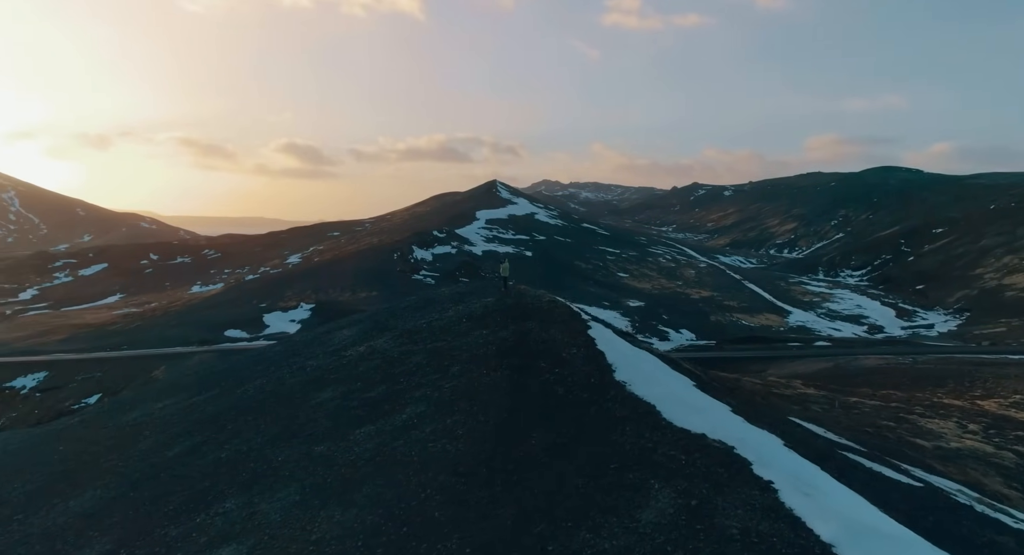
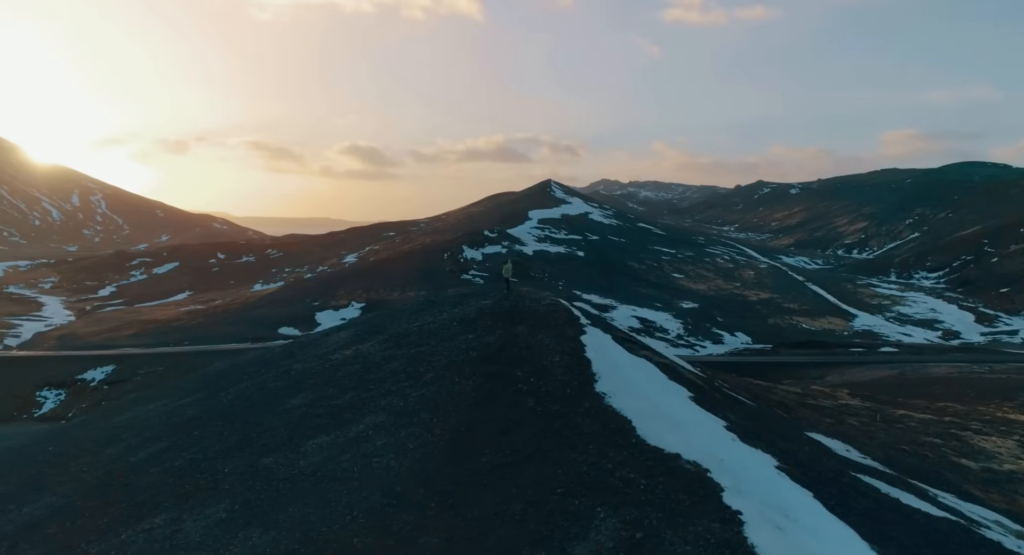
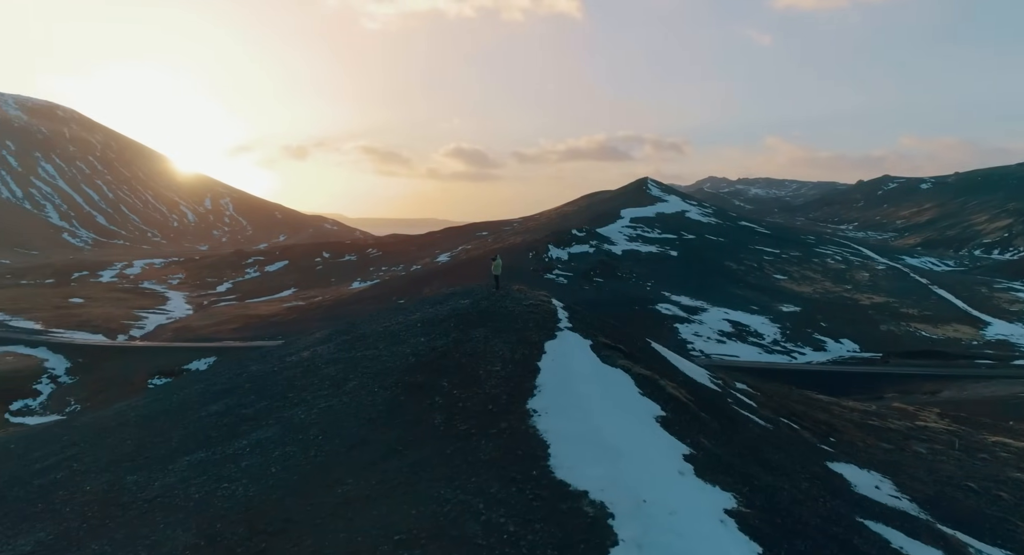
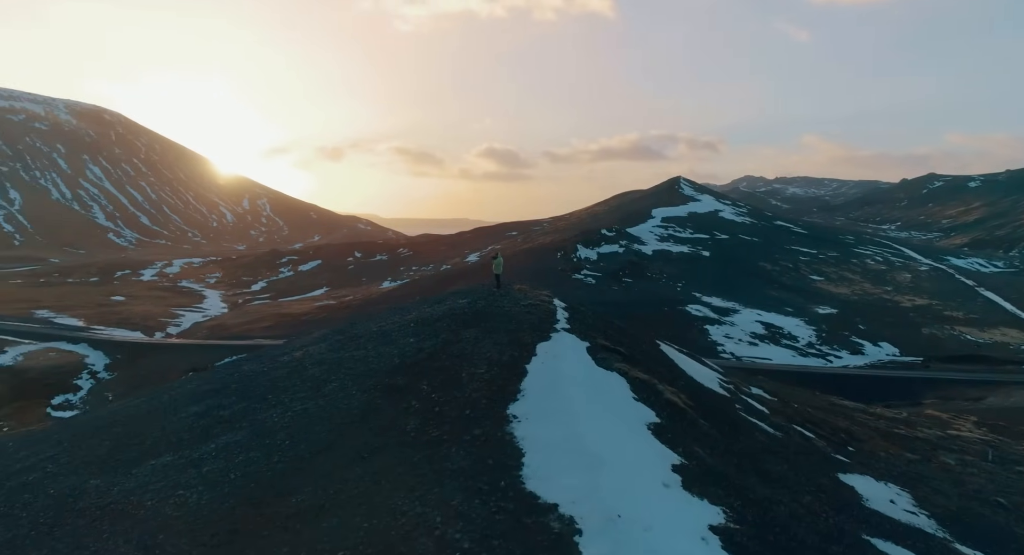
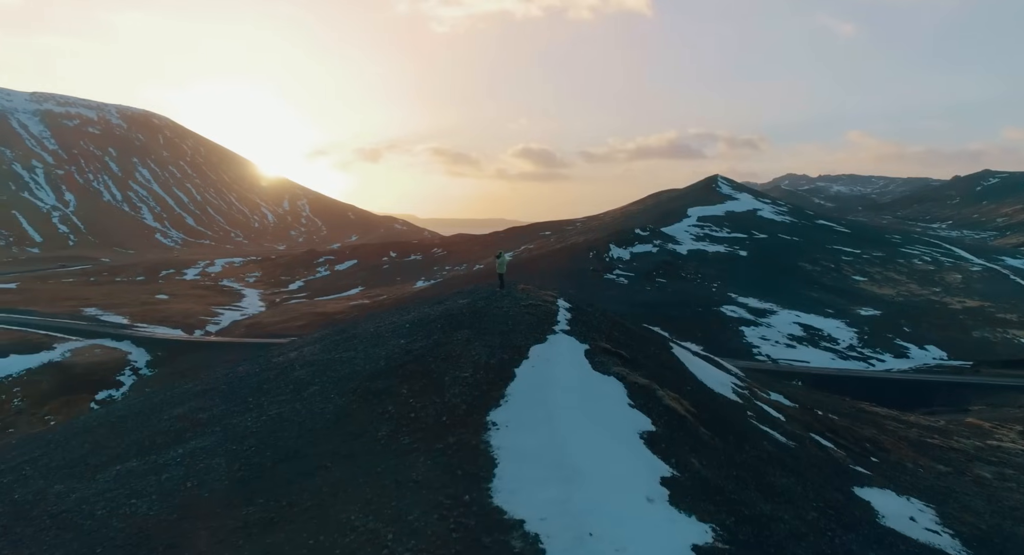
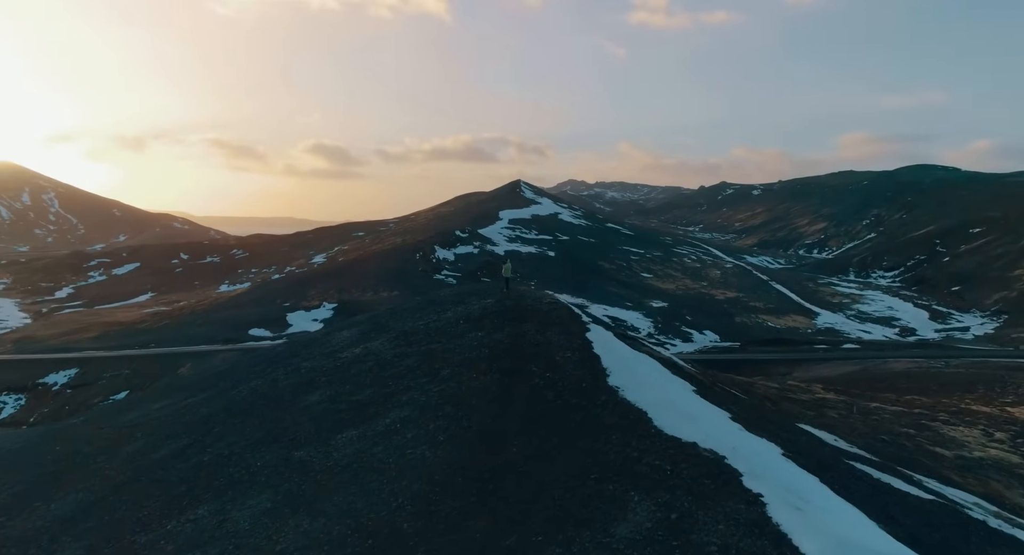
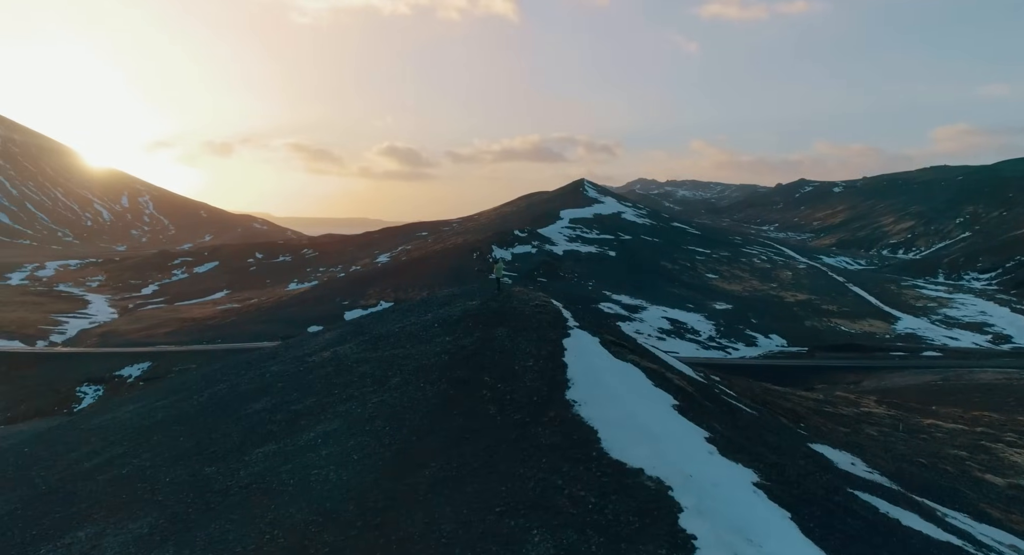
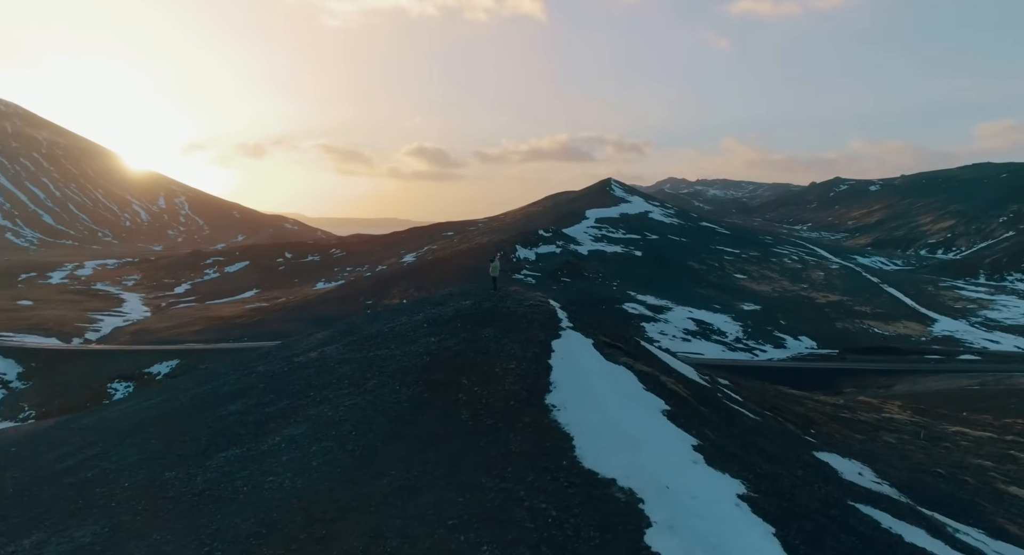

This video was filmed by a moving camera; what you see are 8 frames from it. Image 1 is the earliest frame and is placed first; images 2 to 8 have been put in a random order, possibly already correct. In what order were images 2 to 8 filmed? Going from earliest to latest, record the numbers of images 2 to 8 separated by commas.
6, 2, 7, 8, 3, 4, 5
